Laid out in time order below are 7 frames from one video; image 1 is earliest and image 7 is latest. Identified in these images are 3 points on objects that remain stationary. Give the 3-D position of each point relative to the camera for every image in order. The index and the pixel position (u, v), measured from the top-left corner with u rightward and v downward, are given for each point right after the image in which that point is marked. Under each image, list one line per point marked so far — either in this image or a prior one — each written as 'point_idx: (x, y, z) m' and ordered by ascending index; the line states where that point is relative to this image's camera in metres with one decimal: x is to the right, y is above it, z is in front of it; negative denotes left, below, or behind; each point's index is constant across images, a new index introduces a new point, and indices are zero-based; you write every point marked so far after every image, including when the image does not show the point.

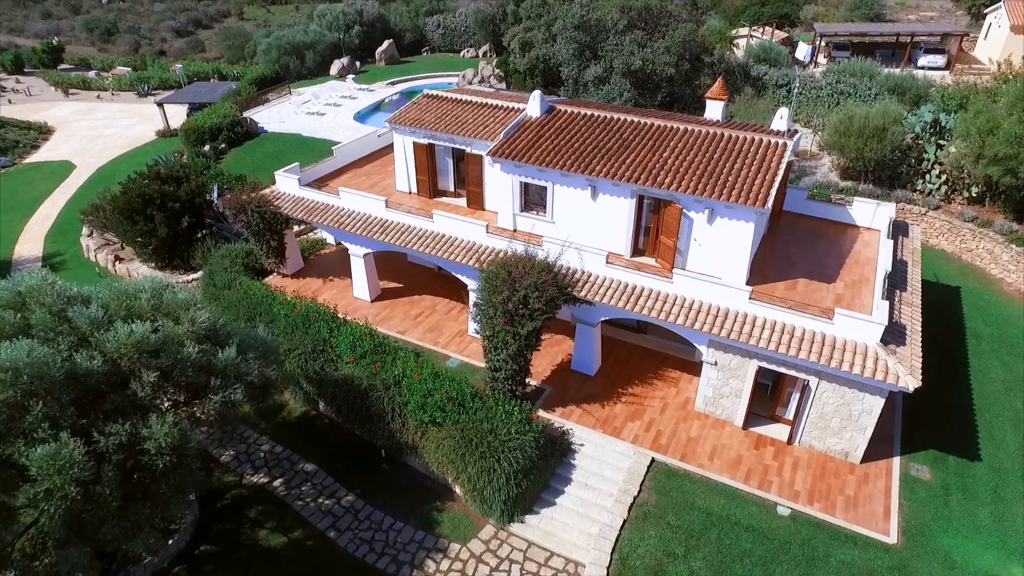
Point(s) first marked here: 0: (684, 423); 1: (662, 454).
0: (+4.6, -3.5, +15.9) m
1: (+3.8, -4.1, +15.0) m
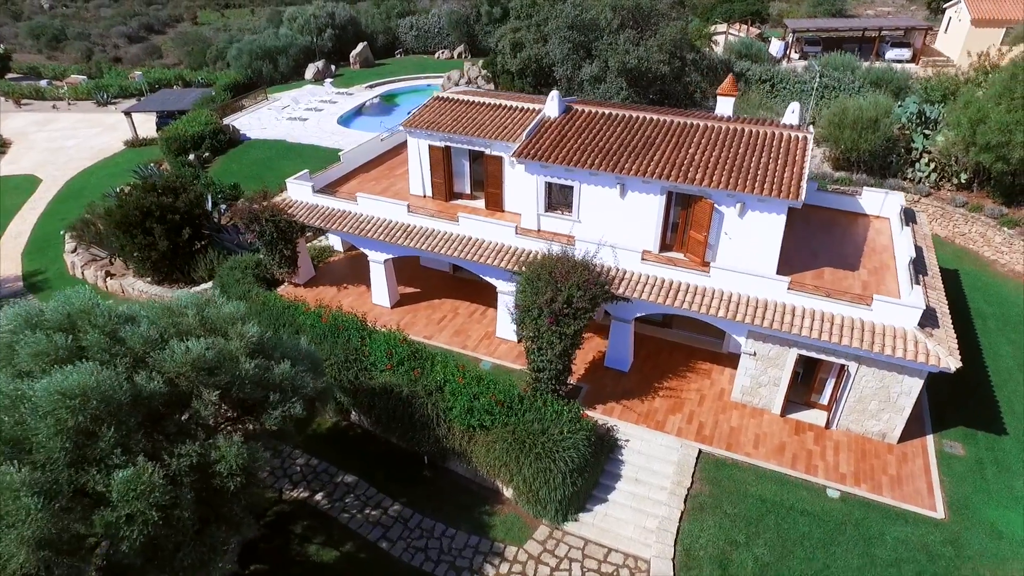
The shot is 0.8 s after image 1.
0: (+5.7, -3.3, +16.2) m
1: (+5.0, -3.9, +15.3) m
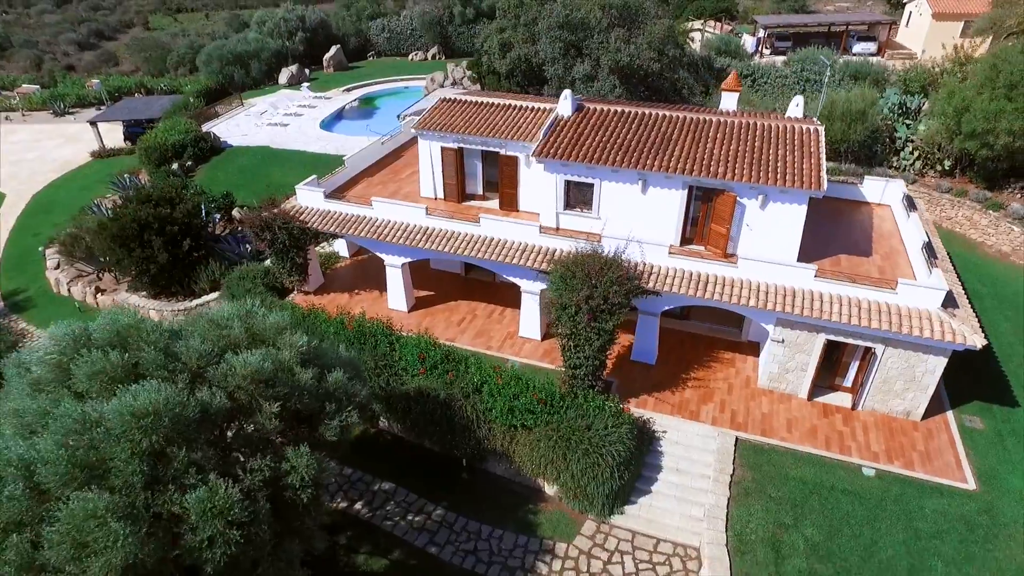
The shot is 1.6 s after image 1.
0: (+6.7, -3.0, +16.6) m
1: (+6.0, -3.7, +15.7) m
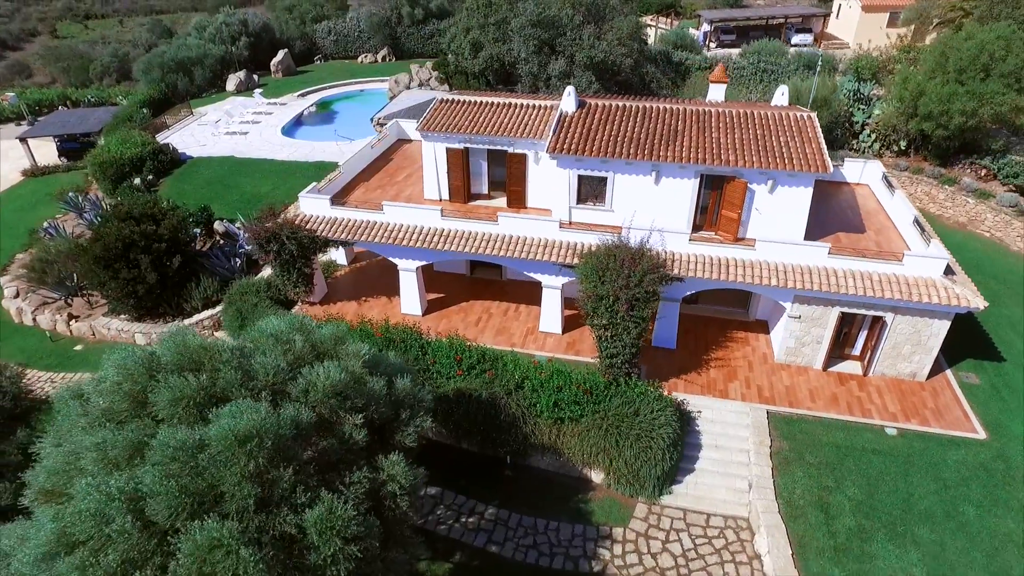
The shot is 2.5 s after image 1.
0: (+7.6, -2.5, +17.5) m
1: (+7.1, -3.2, +16.5) m
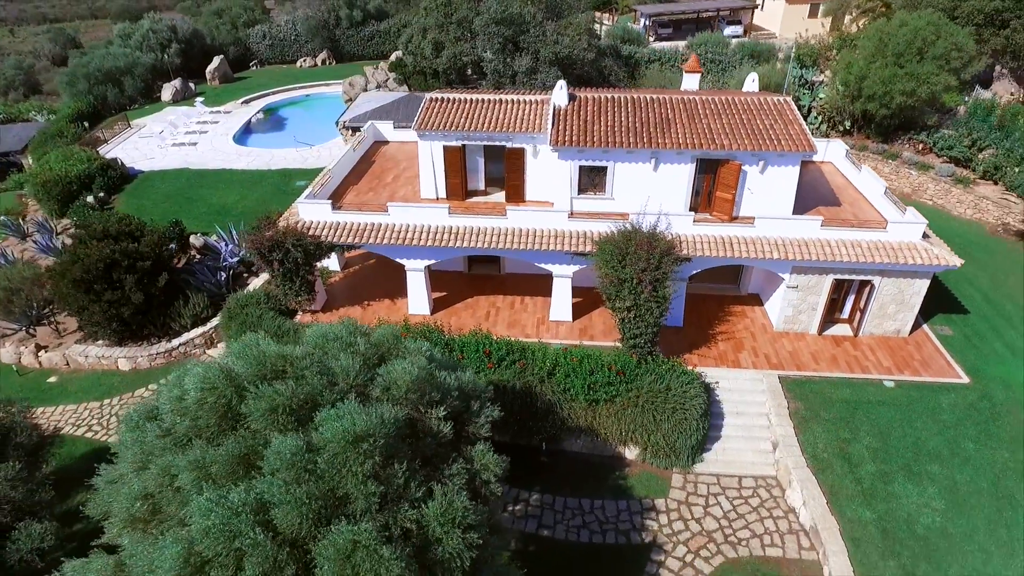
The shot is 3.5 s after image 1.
0: (+8.2, -1.7, +18.8) m
1: (+7.9, -2.4, +17.7) m
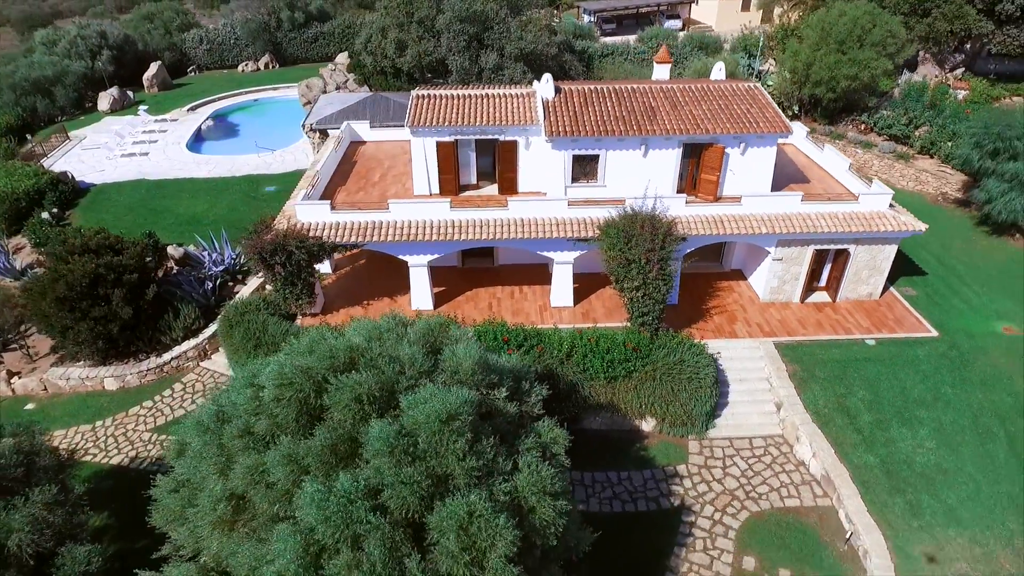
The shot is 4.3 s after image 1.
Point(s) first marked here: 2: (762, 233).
0: (+8.4, -0.8, +20.0) m
1: (+8.2, -1.5, +18.9) m
2: (+7.7, +1.7, +18.6) m
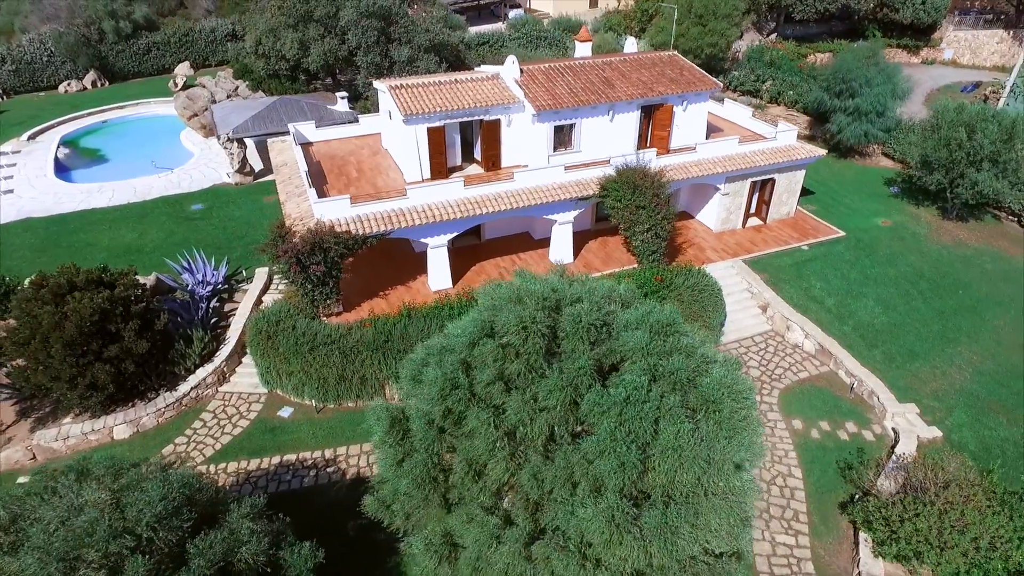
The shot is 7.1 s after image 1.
0: (+8.4, +1.9, +24.1) m
1: (+8.6, +1.2, +23.0) m
2: (+7.6, +4.3, +22.5) m
